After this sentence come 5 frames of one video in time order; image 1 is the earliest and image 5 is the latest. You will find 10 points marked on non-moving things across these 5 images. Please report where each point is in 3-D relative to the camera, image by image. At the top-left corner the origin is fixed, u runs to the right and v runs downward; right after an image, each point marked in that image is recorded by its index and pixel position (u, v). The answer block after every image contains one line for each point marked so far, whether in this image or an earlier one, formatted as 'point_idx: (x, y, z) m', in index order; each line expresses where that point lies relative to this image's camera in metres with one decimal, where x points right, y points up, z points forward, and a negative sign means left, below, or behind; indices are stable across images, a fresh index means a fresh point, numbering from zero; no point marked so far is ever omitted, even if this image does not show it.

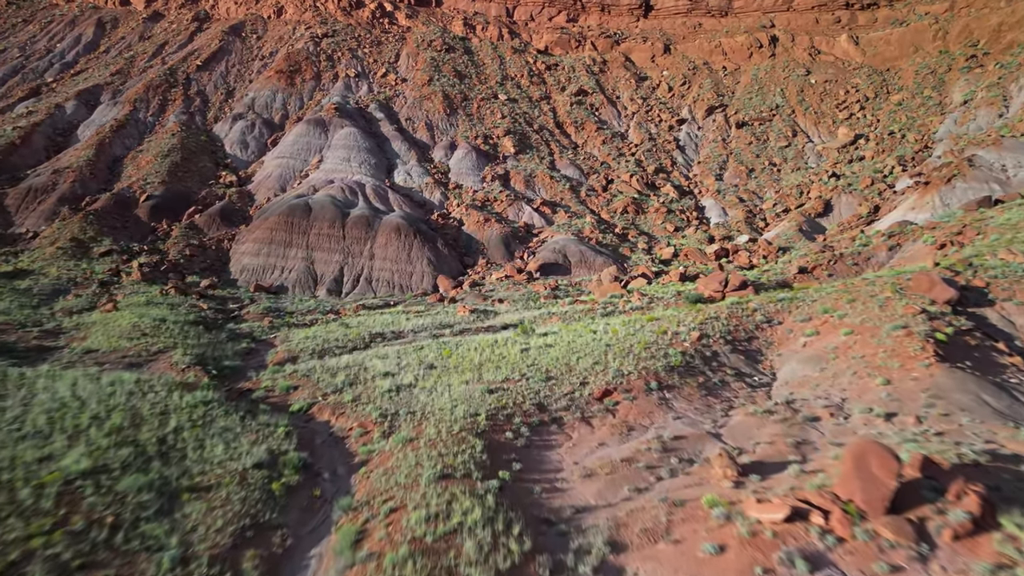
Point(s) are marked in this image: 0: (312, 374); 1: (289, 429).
0: (-2.7, -1.2, +10.4) m
1: (-2.3, -1.4, +7.7) m
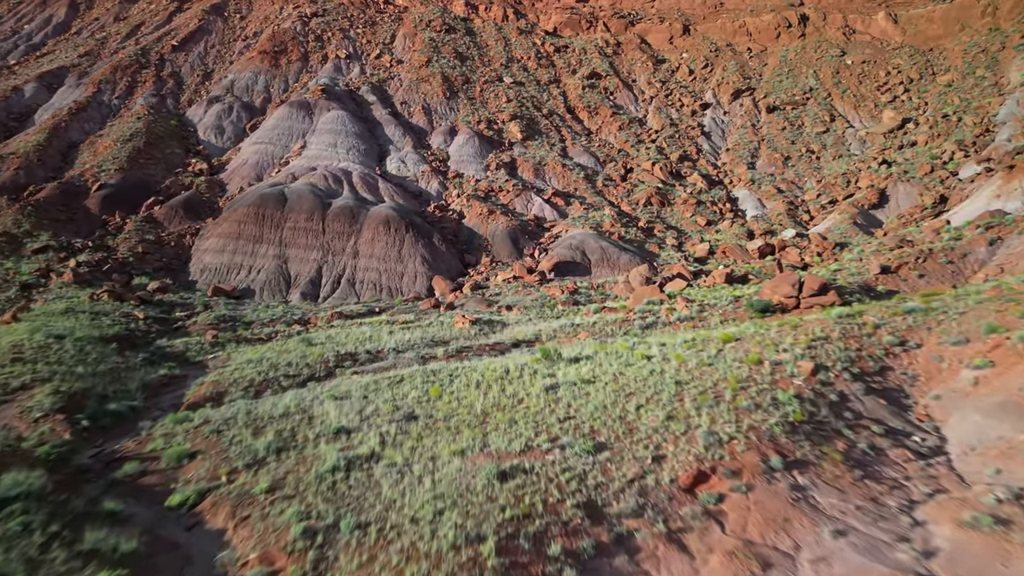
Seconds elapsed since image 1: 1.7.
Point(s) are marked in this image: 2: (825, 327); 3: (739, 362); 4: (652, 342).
0: (-2.5, -1.2, +6.8) m
1: (-2.1, -1.5, +4.2) m
2: (+3.5, -0.4, +8.5) m
3: (+2.2, -0.7, +7.5) m
4: (+1.8, -0.7, +9.7) m
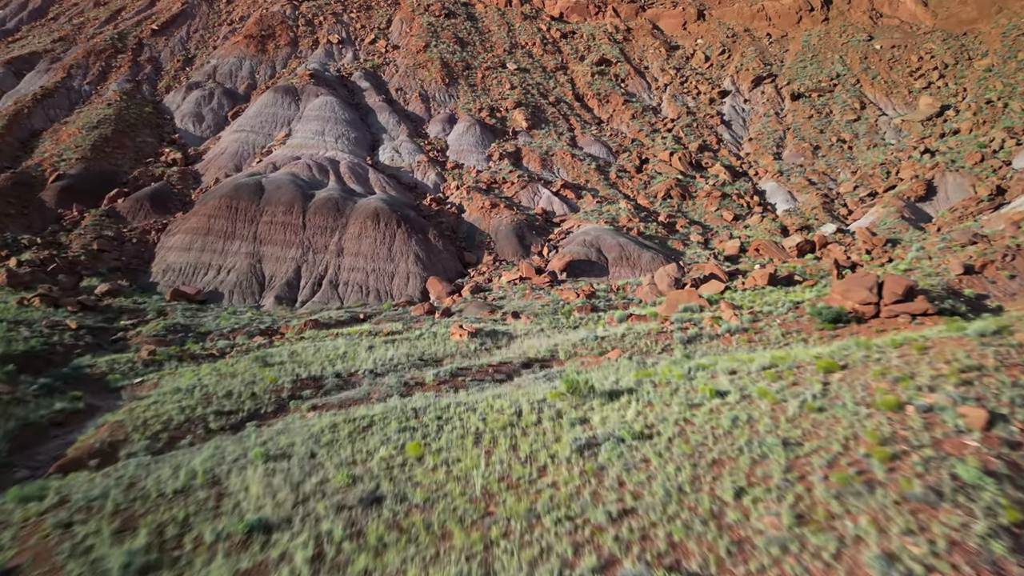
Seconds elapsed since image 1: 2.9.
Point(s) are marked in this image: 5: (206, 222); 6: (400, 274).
0: (-2.4, -1.3, +4.4) m
1: (-2.0, -1.6, +1.7) m
2: (+3.6, -0.5, +6.1) m
3: (+2.3, -0.8, +5.0) m
4: (+1.9, -0.7, +7.3) m
5: (-7.1, +1.5, +17.8) m
6: (-2.6, +0.3, +17.6) m
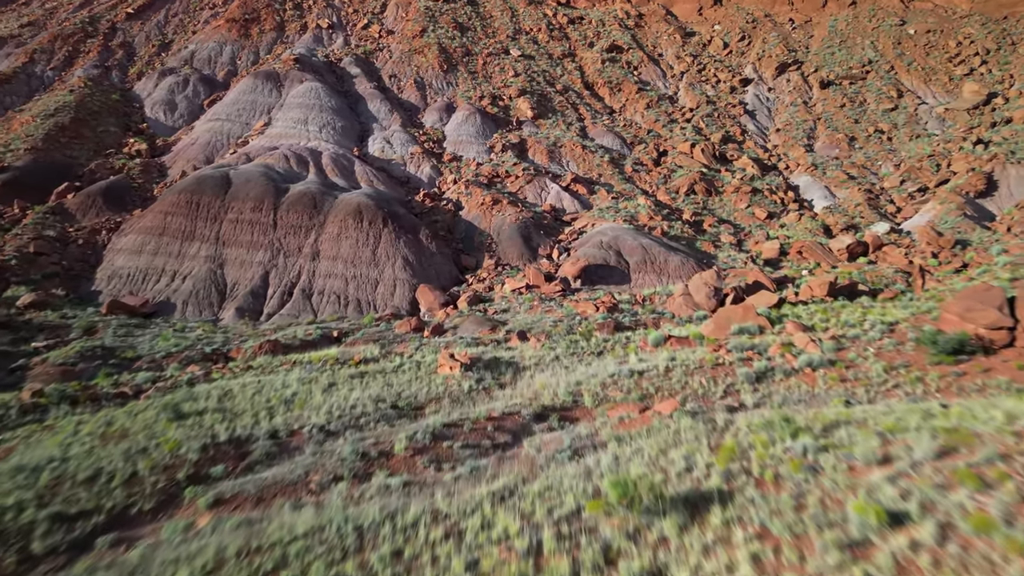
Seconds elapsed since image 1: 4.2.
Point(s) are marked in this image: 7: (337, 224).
0: (-2.4, -1.5, +1.9) m
1: (-2.0, -1.8, -0.8) m
2: (+3.6, -0.7, +3.5) m
3: (+2.4, -1.0, +2.5) m
4: (+2.0, -0.9, +4.7) m
5: (-7.0, +1.4, +15.2) m
6: (-2.5, +0.1, +15.1) m
7: (-3.6, +1.3, +15.8) m
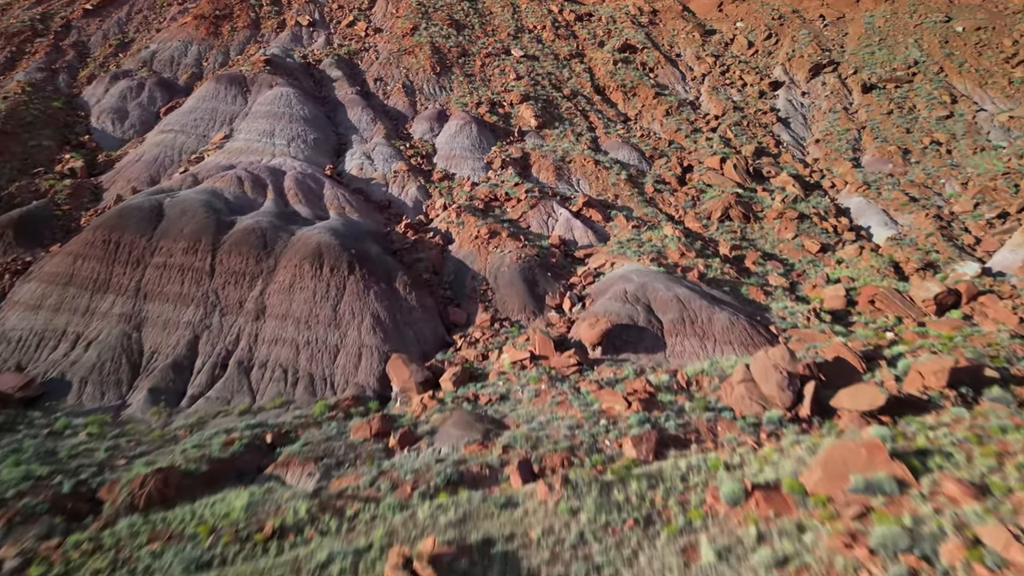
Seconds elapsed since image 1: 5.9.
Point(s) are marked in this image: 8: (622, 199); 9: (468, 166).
0: (-2.4, -2.5, -1.4) m
1: (-2.0, -2.8, -4.0) m
2: (+3.6, -1.7, +0.2) m
3: (+2.3, -2.0, -0.8) m
4: (+1.9, -1.9, +1.4) m
5: (-7.0, +0.3, +12.0) m
6: (-2.5, -0.9, +11.8) m
7: (-3.6, +0.3, +12.5) m
8: (+2.7, +2.2, +18.7) m
9: (-1.2, +3.2, +19.9) m
